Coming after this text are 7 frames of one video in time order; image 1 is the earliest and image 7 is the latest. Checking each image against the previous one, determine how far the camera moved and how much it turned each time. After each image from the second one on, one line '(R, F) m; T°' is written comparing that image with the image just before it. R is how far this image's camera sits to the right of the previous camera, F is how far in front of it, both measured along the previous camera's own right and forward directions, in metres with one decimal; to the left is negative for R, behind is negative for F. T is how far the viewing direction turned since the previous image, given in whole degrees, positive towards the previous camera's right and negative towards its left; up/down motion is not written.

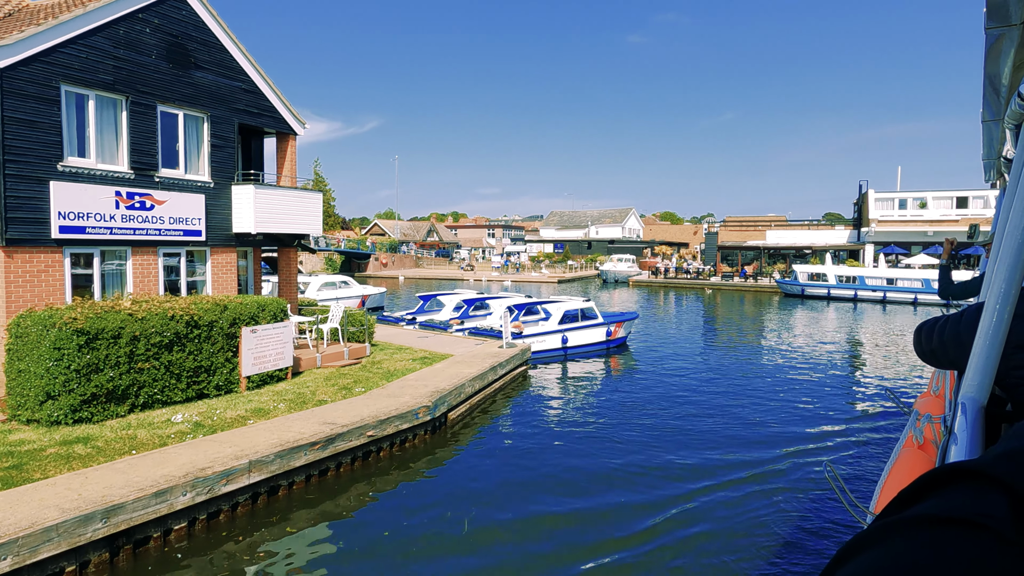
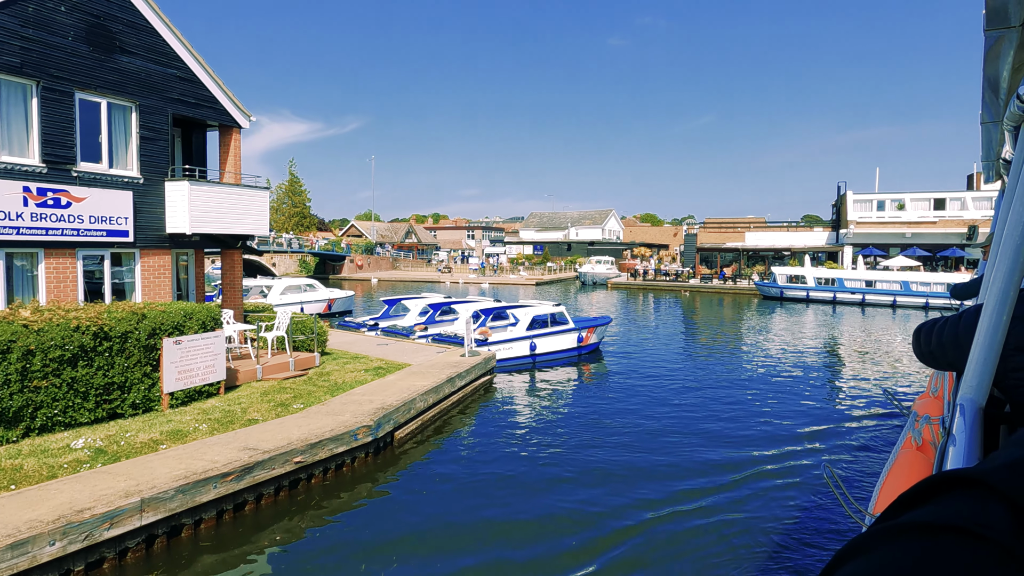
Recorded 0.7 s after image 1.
(+0.5, +1.1) m; +2°
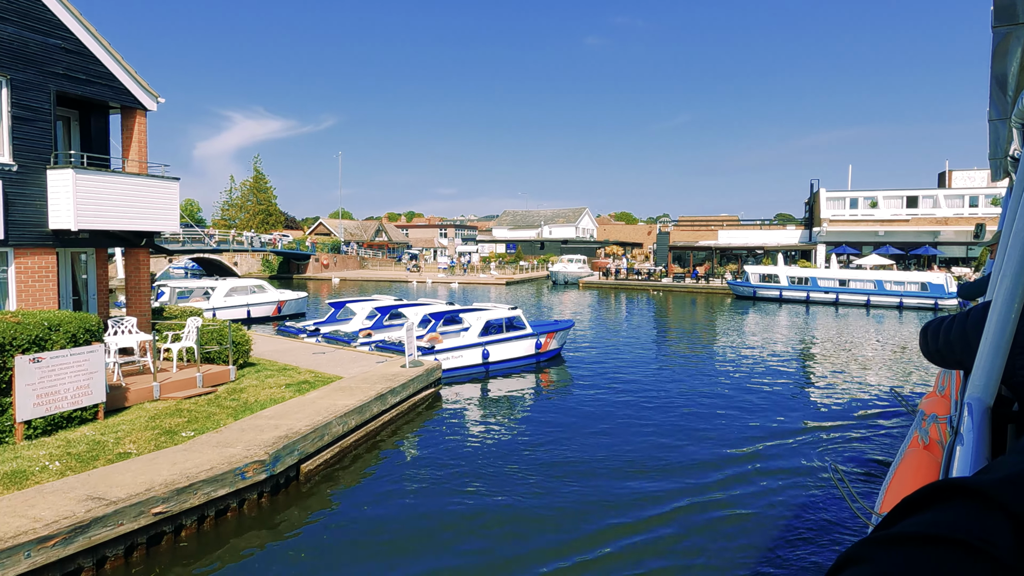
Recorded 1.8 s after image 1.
(+0.7, +1.6) m; +2°
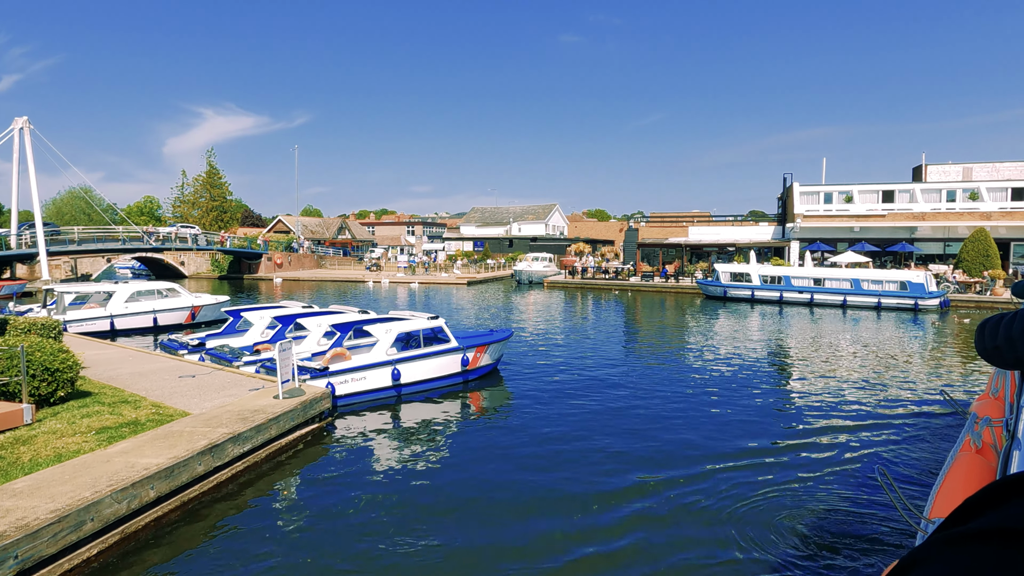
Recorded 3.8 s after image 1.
(+1.3, +3.1) m; +2°
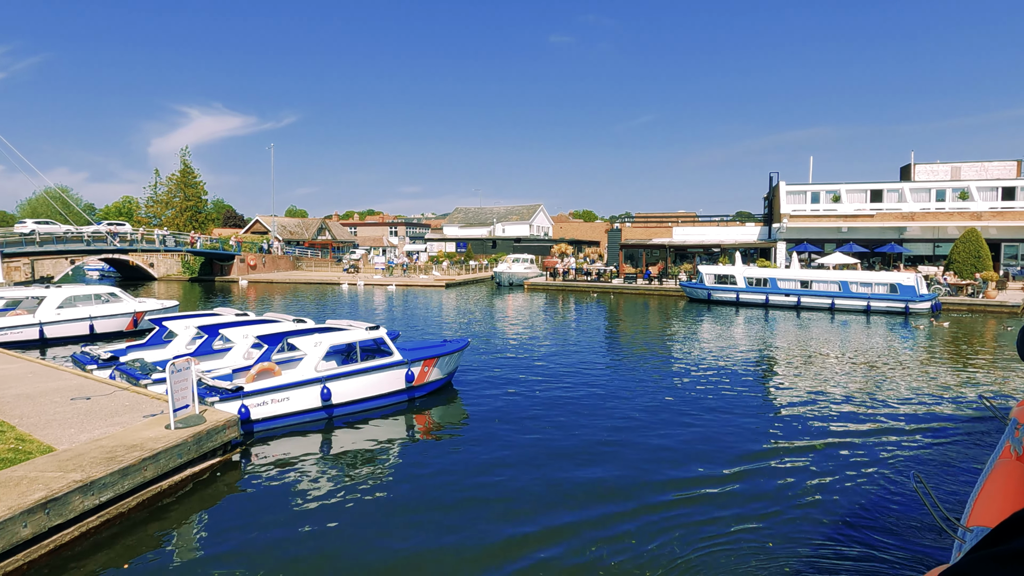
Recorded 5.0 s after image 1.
(+0.8, +1.8) m; +1°
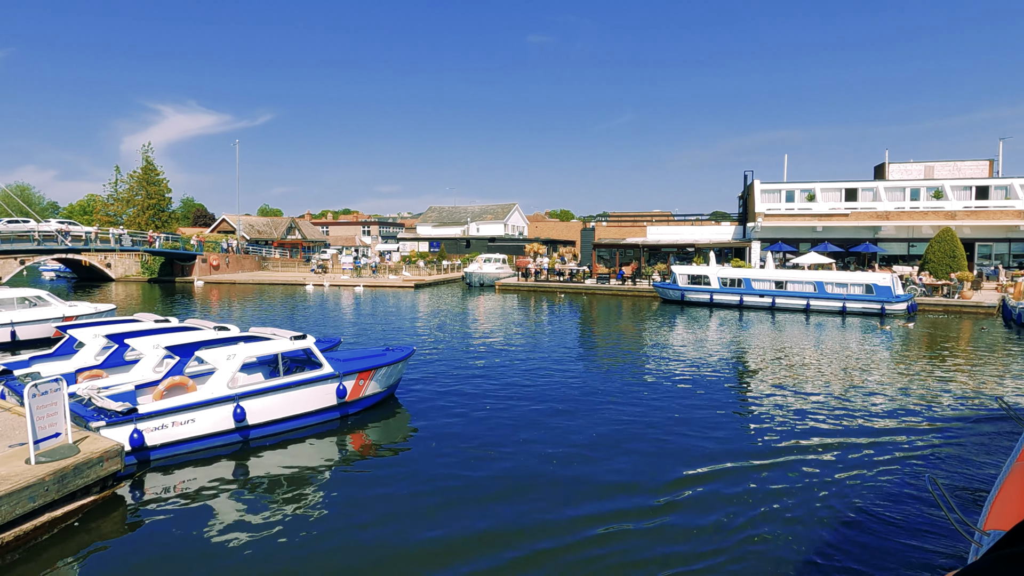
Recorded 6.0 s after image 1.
(+0.6, +1.4) m; +2°
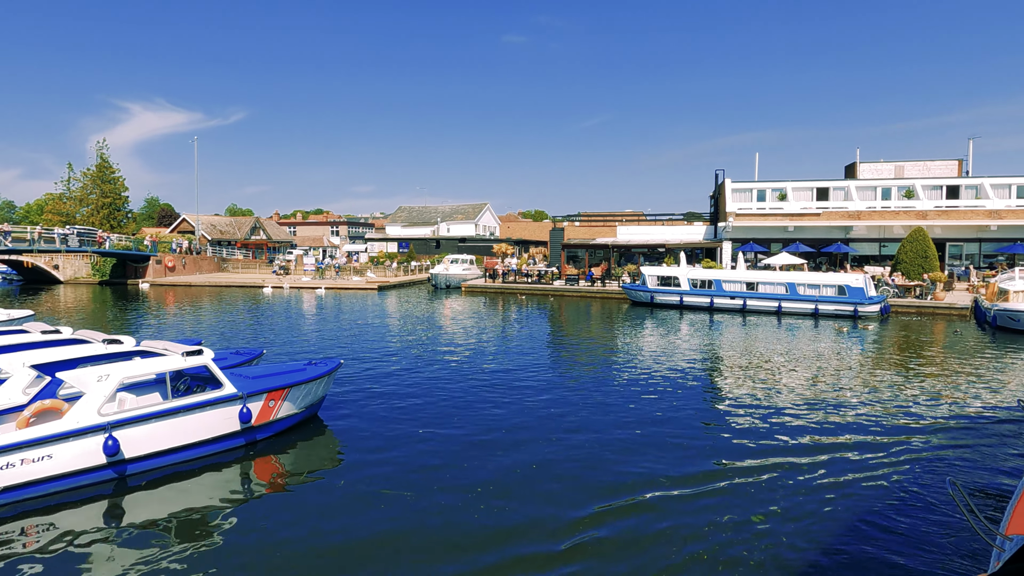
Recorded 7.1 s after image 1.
(+0.7, +1.6) m; +2°
